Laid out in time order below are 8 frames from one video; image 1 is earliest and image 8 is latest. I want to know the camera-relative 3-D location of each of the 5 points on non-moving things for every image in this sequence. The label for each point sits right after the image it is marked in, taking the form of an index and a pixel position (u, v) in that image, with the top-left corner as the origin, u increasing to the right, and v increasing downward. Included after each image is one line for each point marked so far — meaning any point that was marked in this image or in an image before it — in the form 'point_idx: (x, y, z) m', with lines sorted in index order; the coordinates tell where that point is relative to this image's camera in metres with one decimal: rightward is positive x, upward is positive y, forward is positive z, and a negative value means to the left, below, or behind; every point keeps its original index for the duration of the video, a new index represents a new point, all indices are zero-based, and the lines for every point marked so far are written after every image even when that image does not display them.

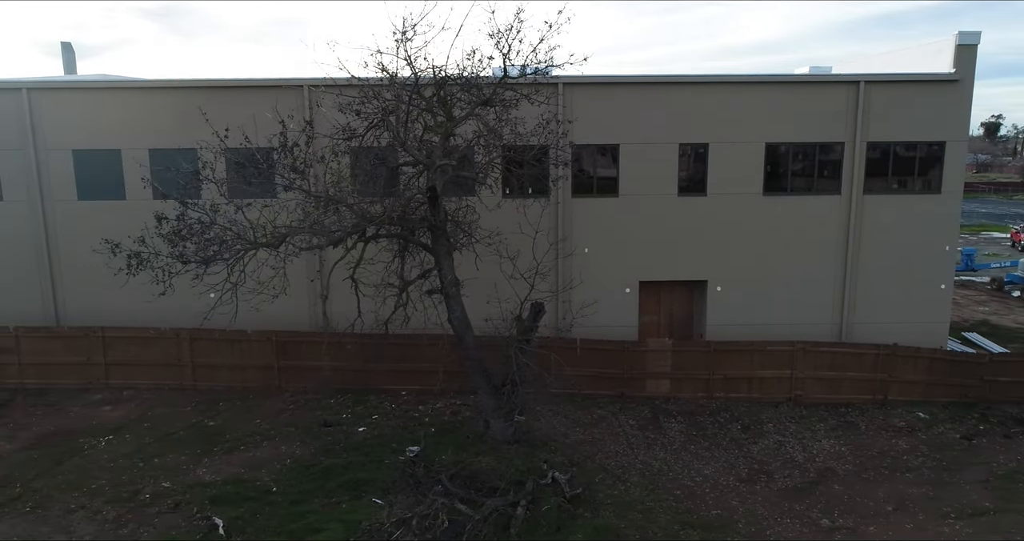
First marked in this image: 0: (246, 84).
0: (-5.4, +3.8, +15.2) m
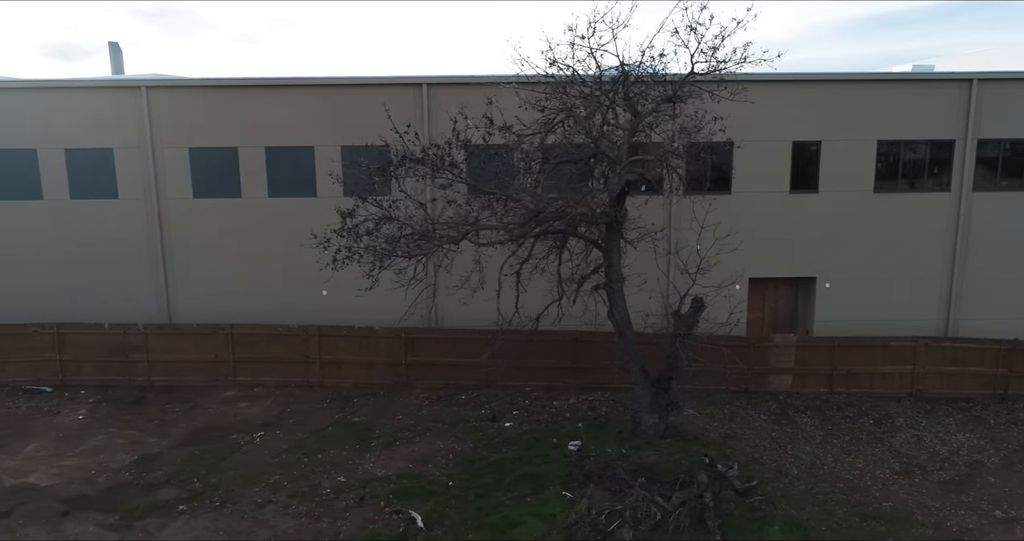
0: (-3.0, +3.8, +15.3) m
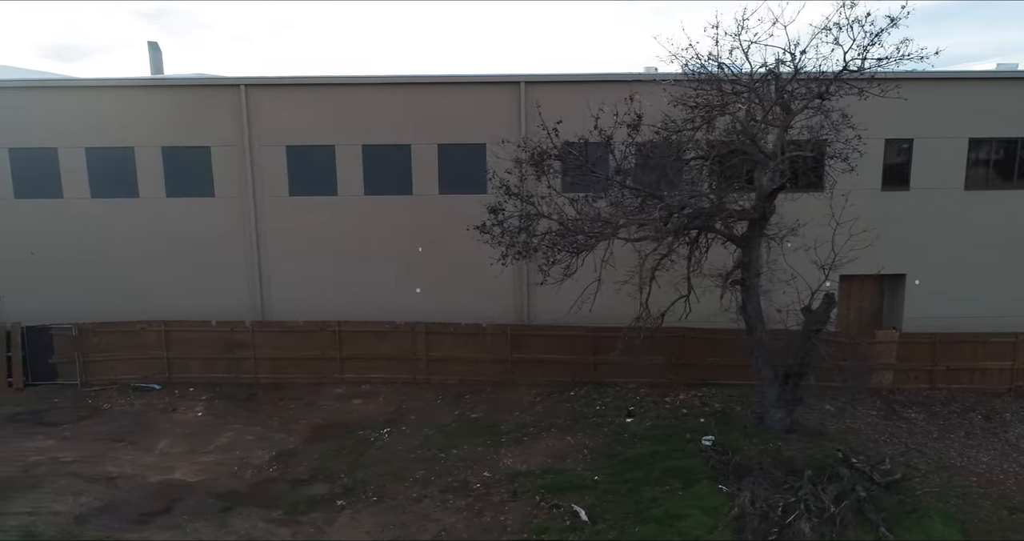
0: (-1.0, +3.9, +15.3) m
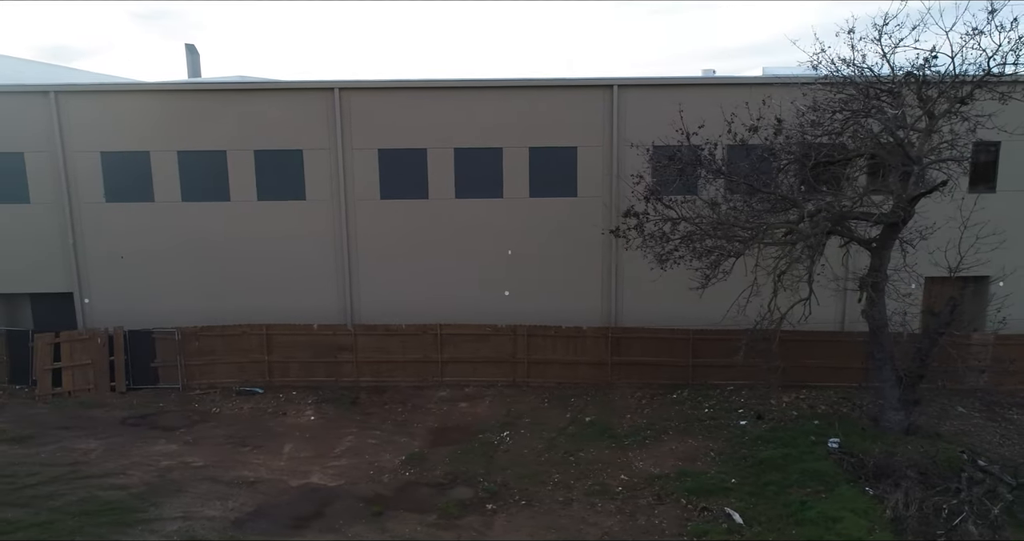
0: (+0.9, +3.8, +15.4) m
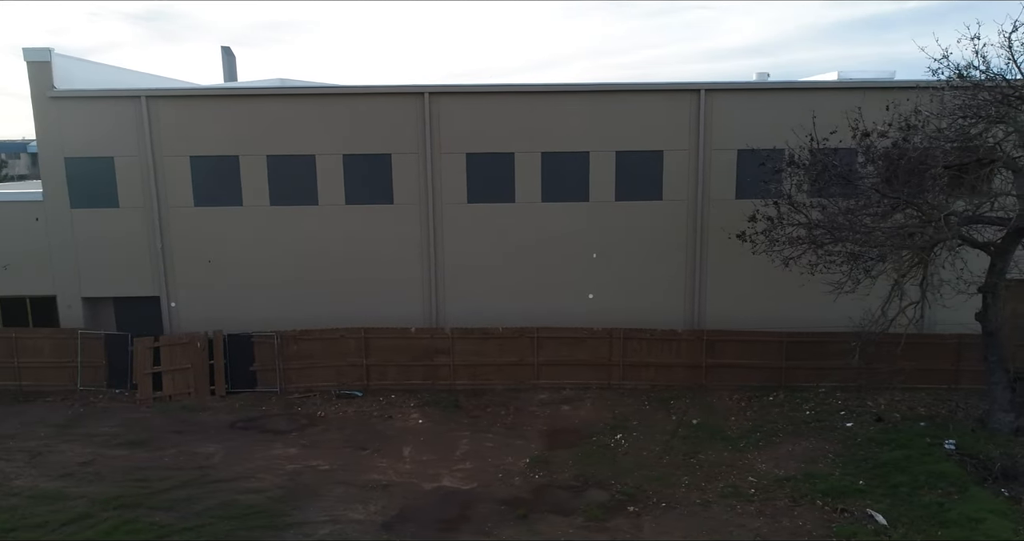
0: (+2.8, +3.7, +15.5) m
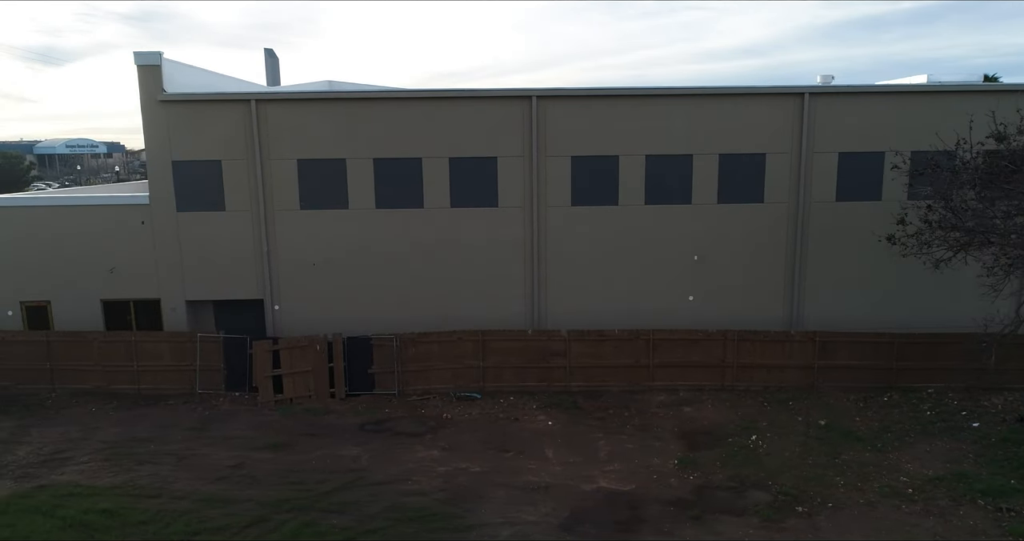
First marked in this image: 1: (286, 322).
0: (+5.0, +3.7, +15.6) m
1: (-4.9, -1.1, +16.2) m
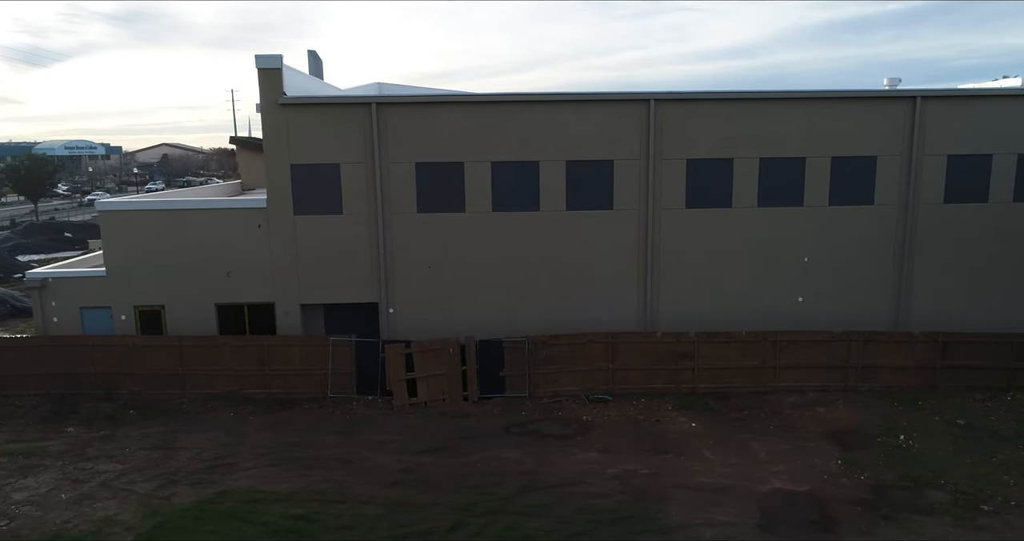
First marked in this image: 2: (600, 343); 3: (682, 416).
0: (+7.4, +3.7, +15.8) m
1: (-2.4, -1.2, +16.2) m
2: (+1.7, -1.4, +14.4) m
3: (+3.1, -2.6, +13.6) m
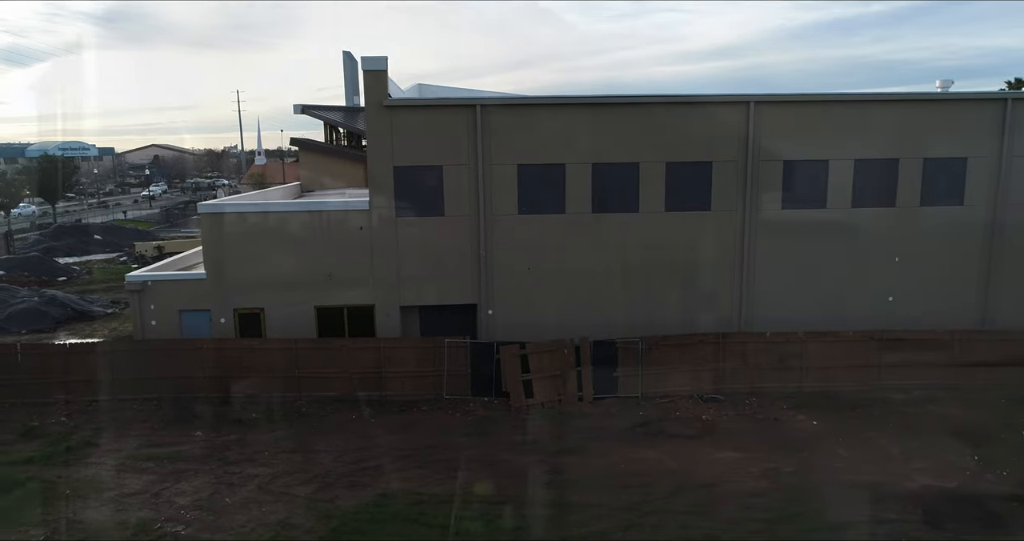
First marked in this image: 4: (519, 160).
0: (+9.5, +3.7, +16.0) m
1: (-0.3, -1.2, +16.2) m
2: (+3.8, -1.4, +14.6) m
3: (+5.2, -2.6, +13.8) m
4: (+0.1, +2.3, +15.7) m
